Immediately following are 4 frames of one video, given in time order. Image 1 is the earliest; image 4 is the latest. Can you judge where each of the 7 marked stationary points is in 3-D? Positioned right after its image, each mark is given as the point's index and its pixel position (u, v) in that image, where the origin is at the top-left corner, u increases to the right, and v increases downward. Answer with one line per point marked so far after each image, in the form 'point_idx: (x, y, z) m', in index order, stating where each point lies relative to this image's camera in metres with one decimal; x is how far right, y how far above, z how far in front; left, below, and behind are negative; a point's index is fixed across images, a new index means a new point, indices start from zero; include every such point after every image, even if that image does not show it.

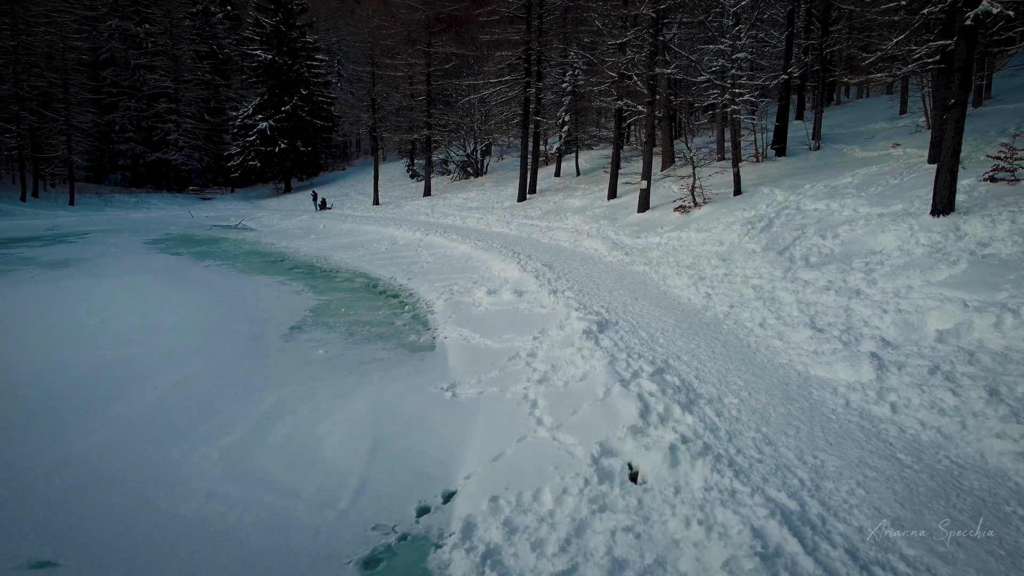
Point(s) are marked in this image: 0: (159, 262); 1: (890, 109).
0: (-7.4, +0.5, +17.0) m
1: (+8.9, +4.2, +19.1) m
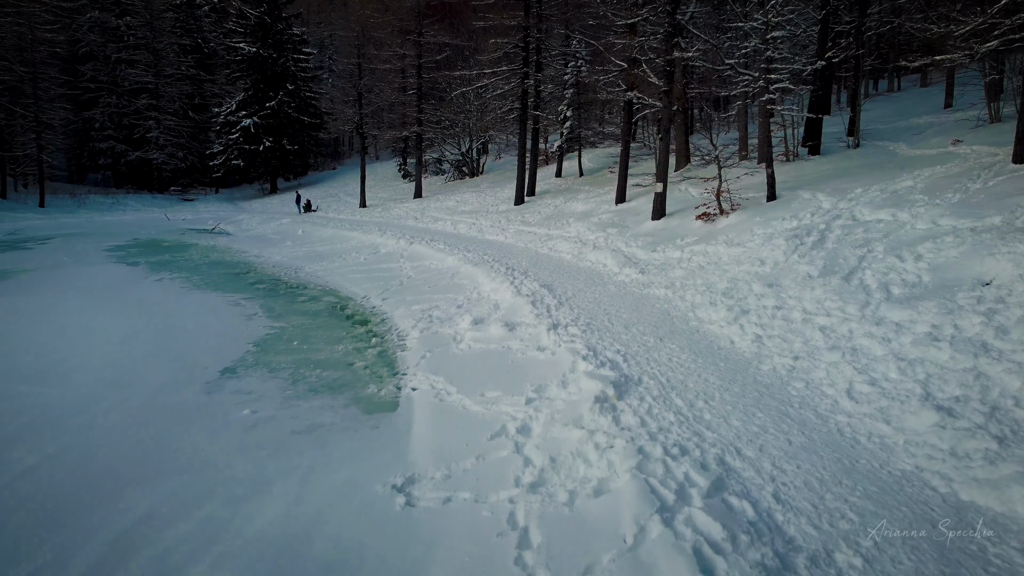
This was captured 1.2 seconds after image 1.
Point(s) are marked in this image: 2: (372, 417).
0: (-7.5, +0.3, +15.1) m
1: (+8.8, +3.9, +17.2) m
2: (-1.0, -0.9, +5.9) m
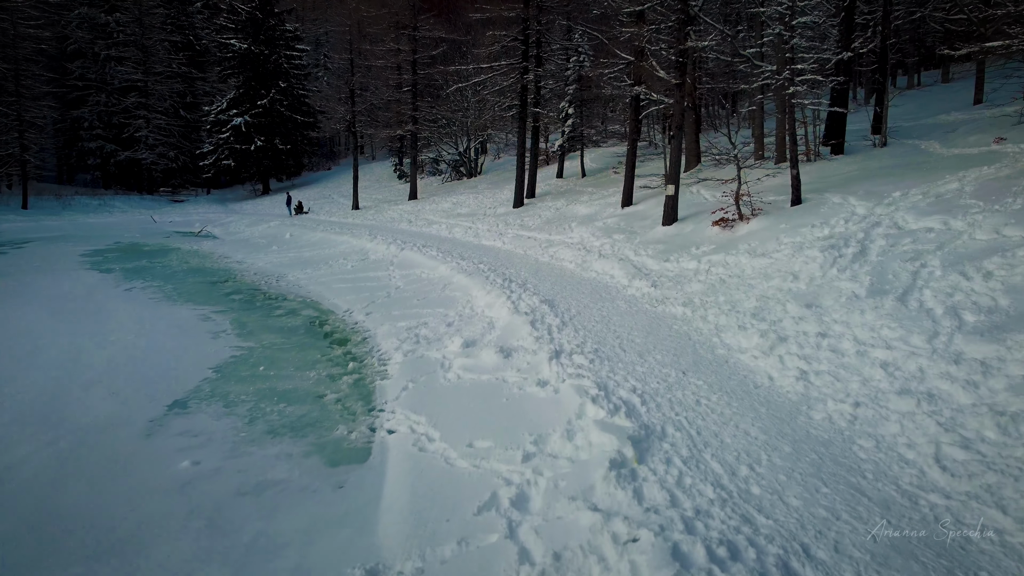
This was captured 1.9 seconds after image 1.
0: (-7.5, +0.1, +14.1) m
1: (+8.8, +3.7, +16.1) m
2: (-1.1, -1.1, +4.9) m
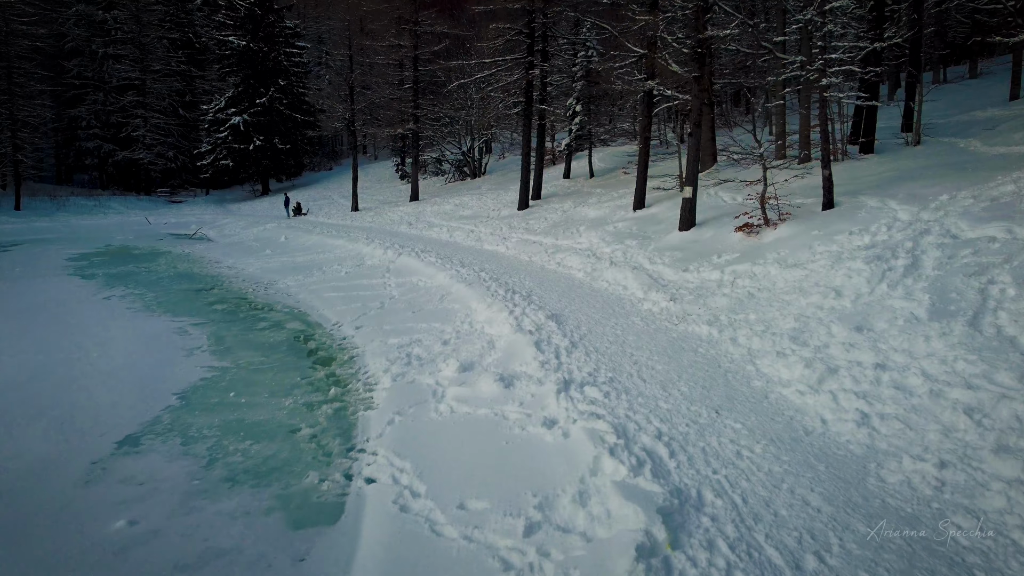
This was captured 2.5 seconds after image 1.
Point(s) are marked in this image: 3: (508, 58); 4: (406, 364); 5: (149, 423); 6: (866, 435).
0: (-7.4, 0.0, +13.3) m
1: (+8.9, +3.6, +15.2) m
2: (-1.1, -1.2, +4.0) m
3: (-0.1, +4.9, +17.5) m
4: (-0.9, -0.7, +7.1) m
5: (-2.7, -1.0, +5.9) m
6: (+1.7, -0.7, +4.0) m
